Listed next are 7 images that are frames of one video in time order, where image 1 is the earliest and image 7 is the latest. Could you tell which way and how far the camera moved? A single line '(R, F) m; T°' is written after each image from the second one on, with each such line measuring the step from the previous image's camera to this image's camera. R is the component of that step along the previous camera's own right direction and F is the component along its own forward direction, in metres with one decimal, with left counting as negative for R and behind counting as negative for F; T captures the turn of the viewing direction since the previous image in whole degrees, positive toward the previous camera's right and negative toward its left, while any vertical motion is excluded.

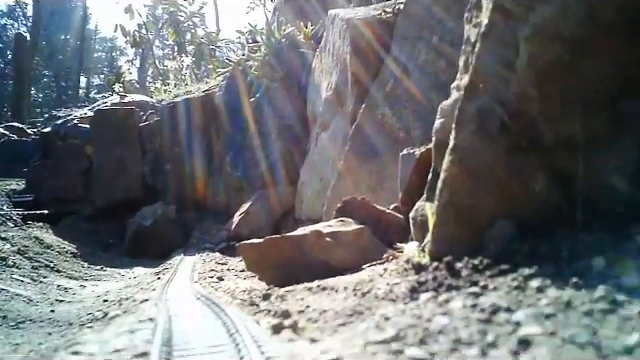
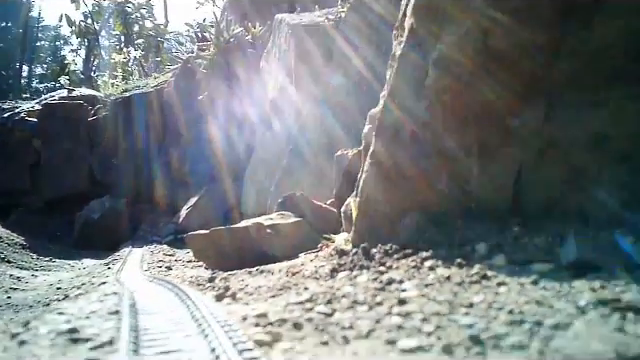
(+0.1, -0.8) m; +4°
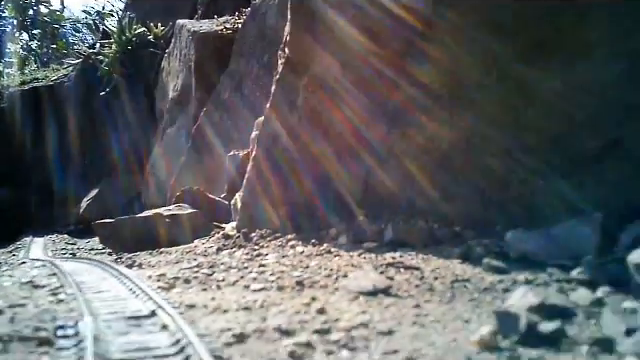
(+0.1, -1.4) m; +8°
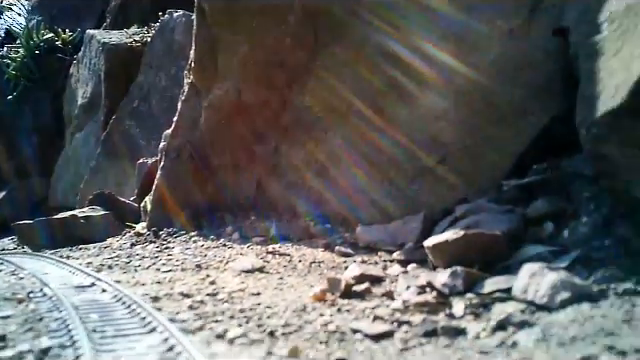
(+0.1, -1.4) m; +8°
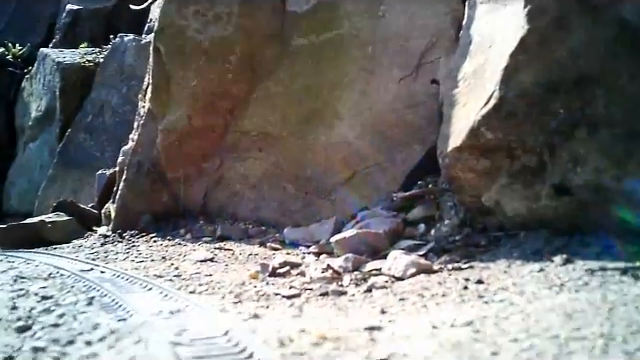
(0.0, -1.9) m; +5°
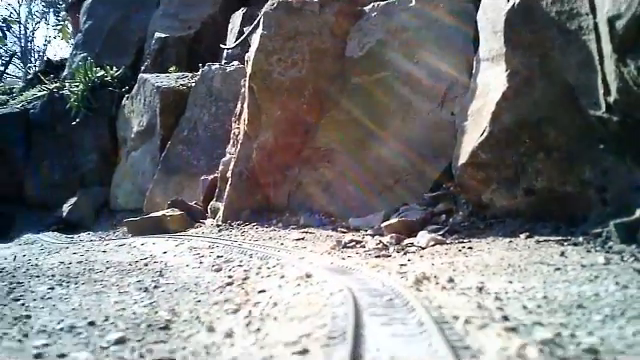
(0.0, -3.5) m; -4°
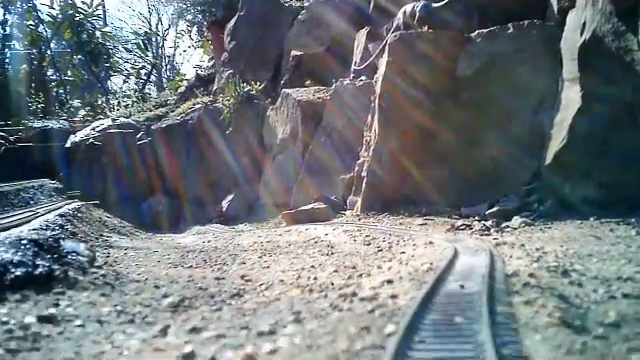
(0.0, -3.6) m; -10°
